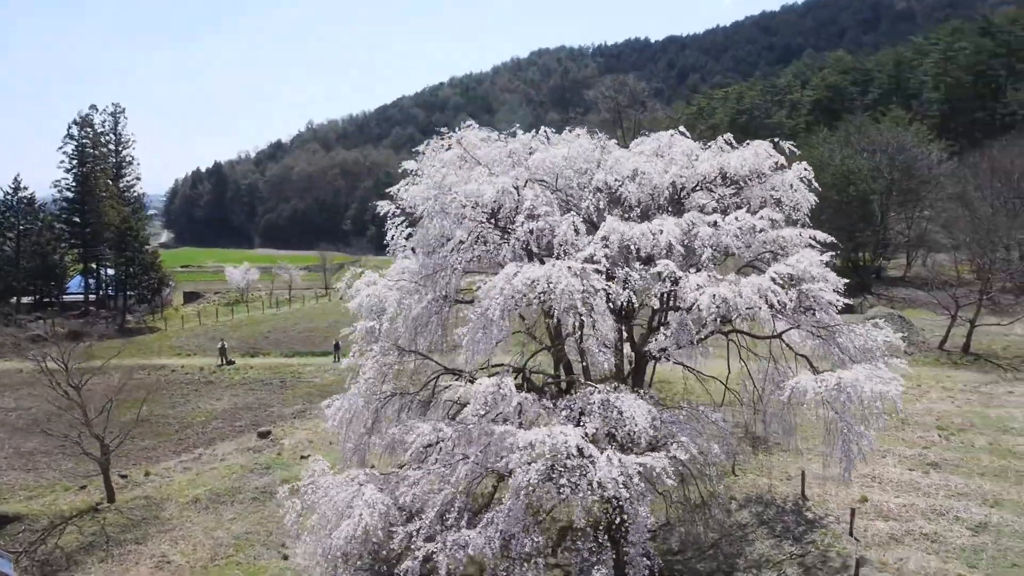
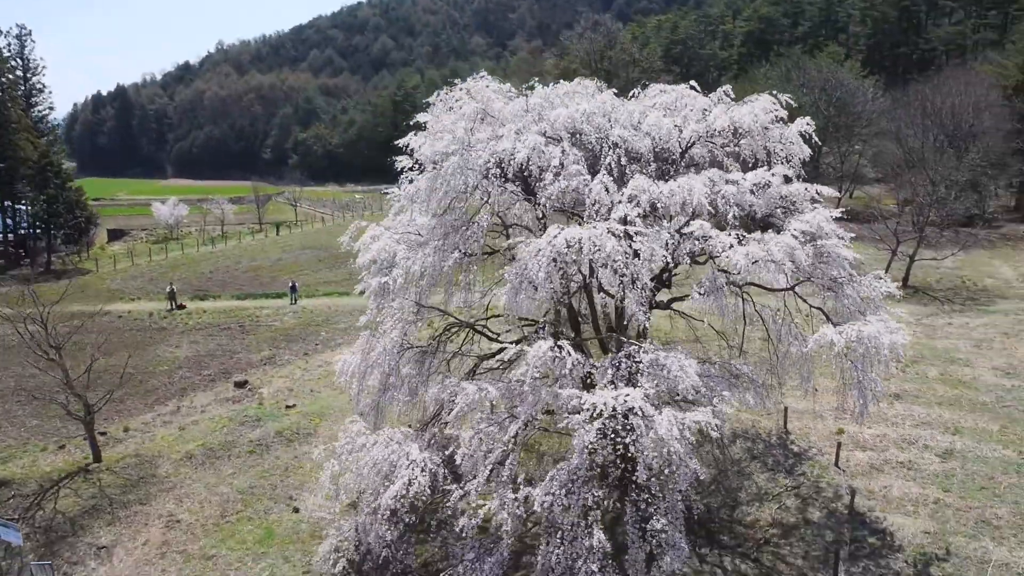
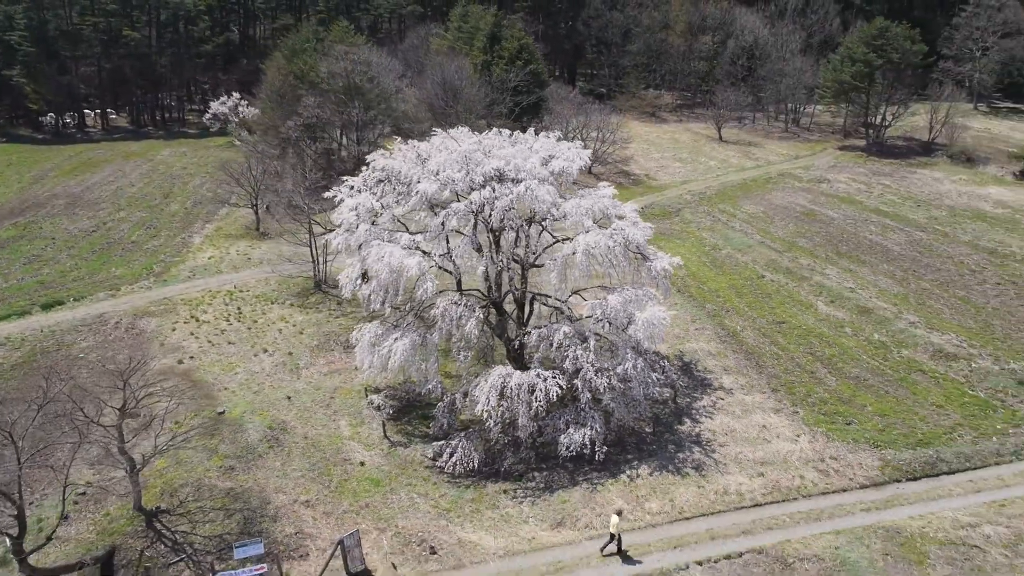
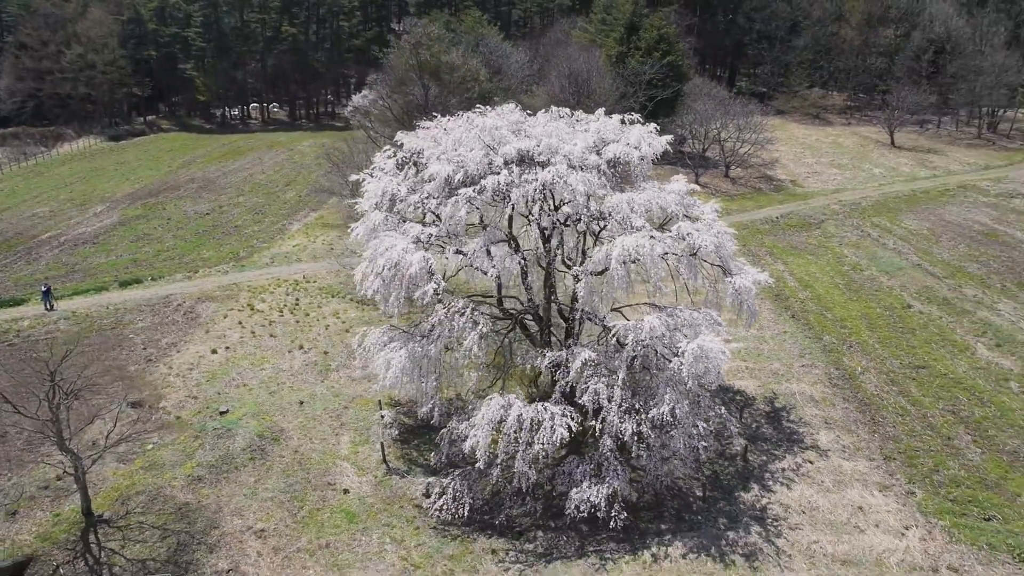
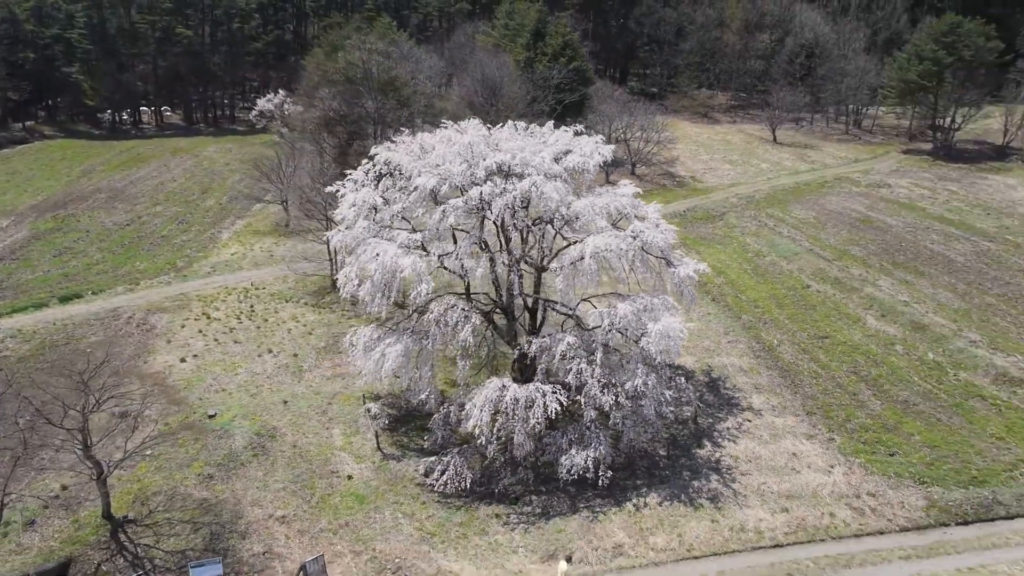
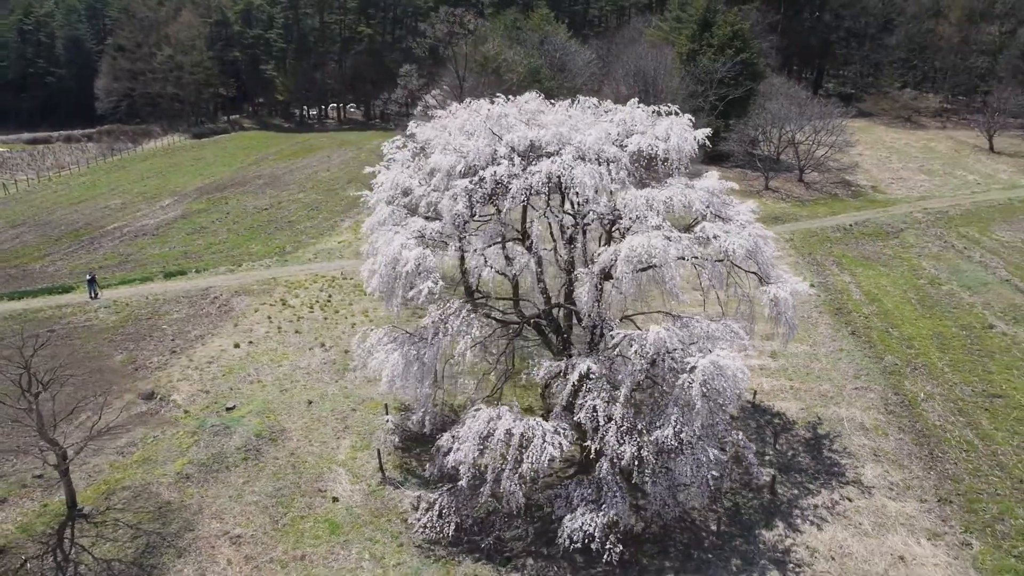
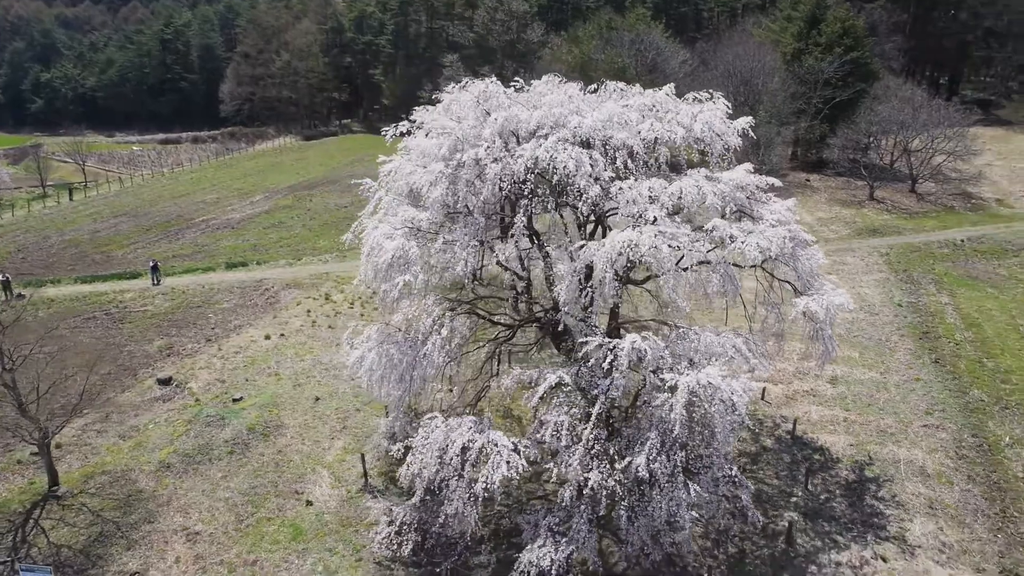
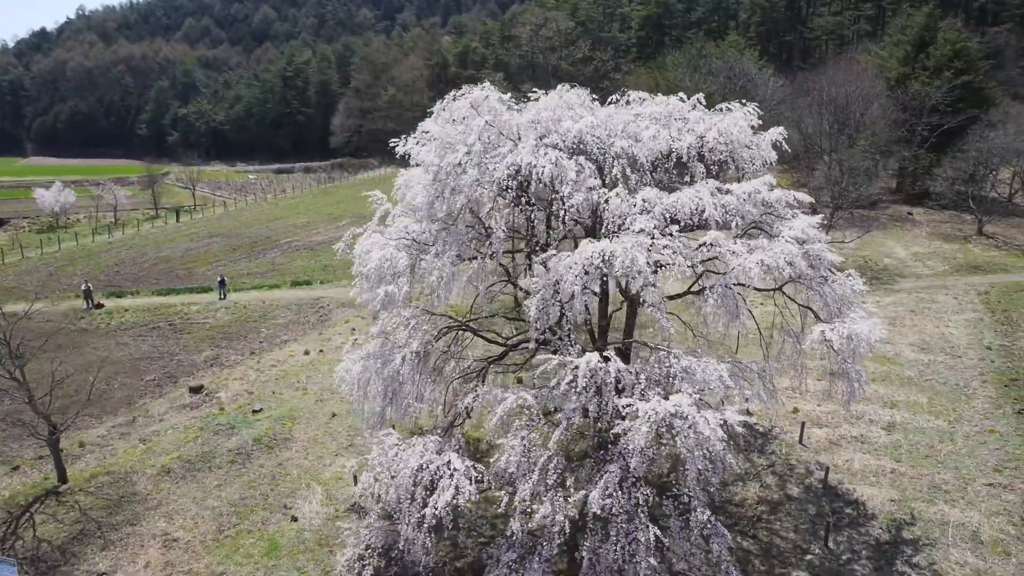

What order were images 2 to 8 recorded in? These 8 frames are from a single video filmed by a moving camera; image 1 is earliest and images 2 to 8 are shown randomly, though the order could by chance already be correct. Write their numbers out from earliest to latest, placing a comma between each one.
2, 8, 7, 6, 4, 5, 3
